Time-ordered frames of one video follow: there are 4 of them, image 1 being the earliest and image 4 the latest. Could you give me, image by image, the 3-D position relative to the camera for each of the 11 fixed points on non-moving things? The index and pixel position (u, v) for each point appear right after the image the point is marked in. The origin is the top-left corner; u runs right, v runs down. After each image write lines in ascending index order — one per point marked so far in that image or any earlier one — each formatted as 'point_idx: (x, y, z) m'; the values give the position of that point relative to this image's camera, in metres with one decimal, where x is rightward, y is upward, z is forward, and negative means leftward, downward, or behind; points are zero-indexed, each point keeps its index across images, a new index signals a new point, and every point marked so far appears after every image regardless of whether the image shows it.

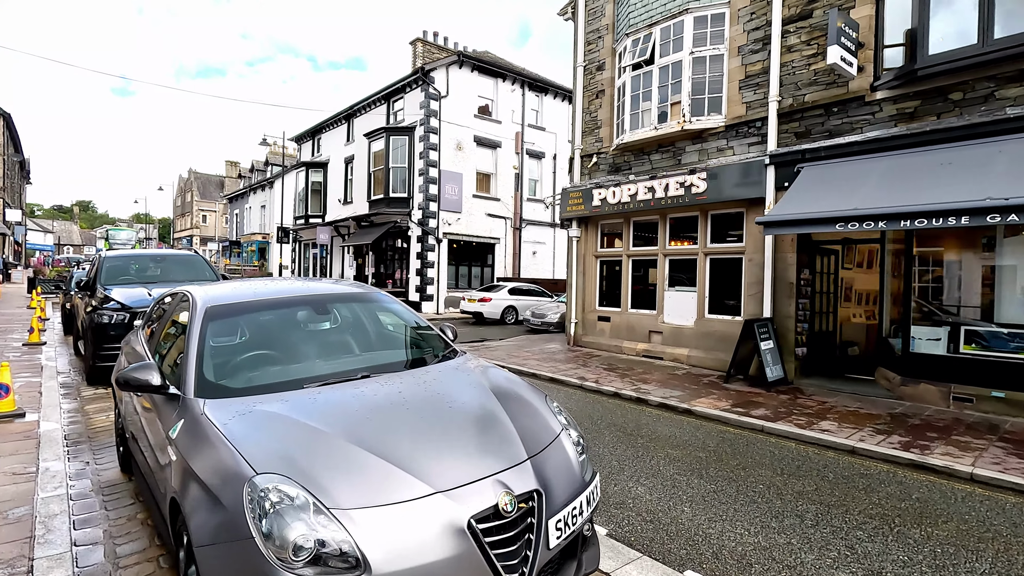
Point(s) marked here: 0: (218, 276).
0: (-4.7, +0.2, +8.6) m
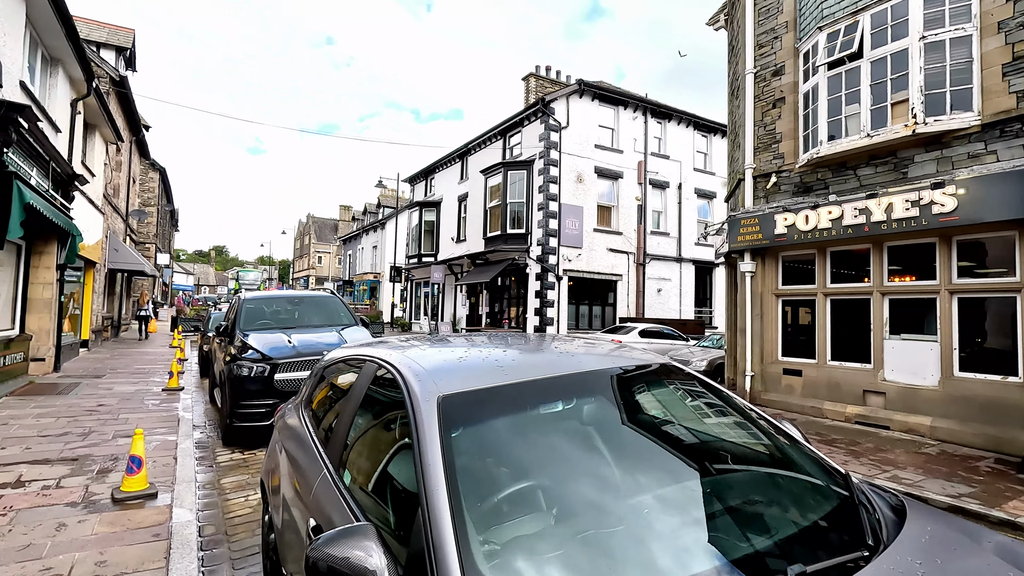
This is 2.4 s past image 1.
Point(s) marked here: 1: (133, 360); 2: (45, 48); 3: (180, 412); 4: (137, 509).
0: (-2.3, -0.5, +7.8) m
1: (-9.0, -1.7, +12.7) m
2: (-7.9, +4.1, +9.1) m
3: (-4.5, -1.7, +7.2) m
4: (-2.7, -1.6, +3.9) m
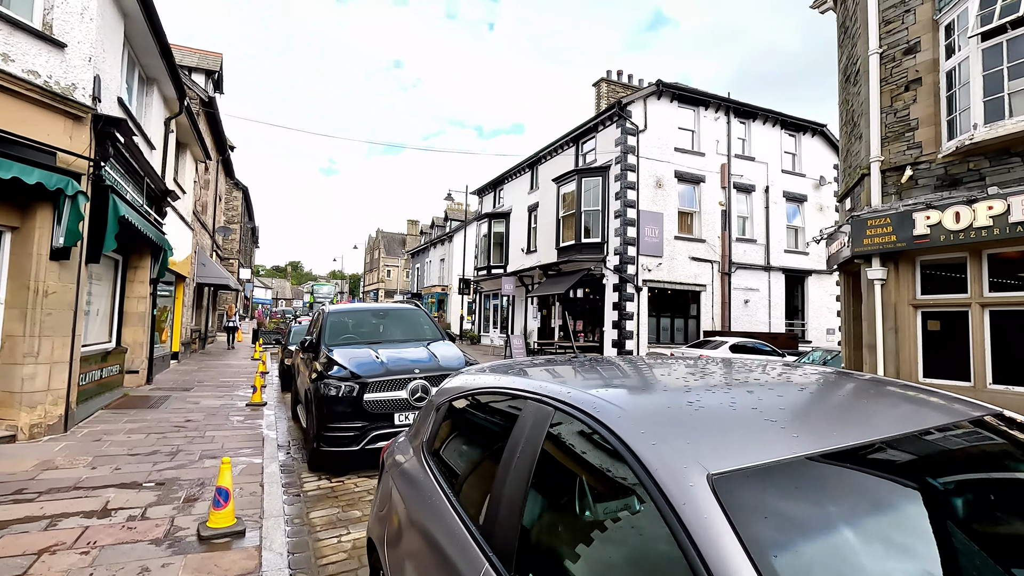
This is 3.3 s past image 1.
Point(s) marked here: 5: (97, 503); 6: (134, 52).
0: (-1.0, -0.6, +7.3) m
1: (-7.1, -2.0, +12.9) m
2: (-6.5, +3.8, +9.3) m
3: (-3.2, -1.8, +6.9) m
4: (-1.8, -1.7, +3.4) m
5: (-3.2, -1.7, +4.1) m
6: (-6.2, +3.9, +8.8) m
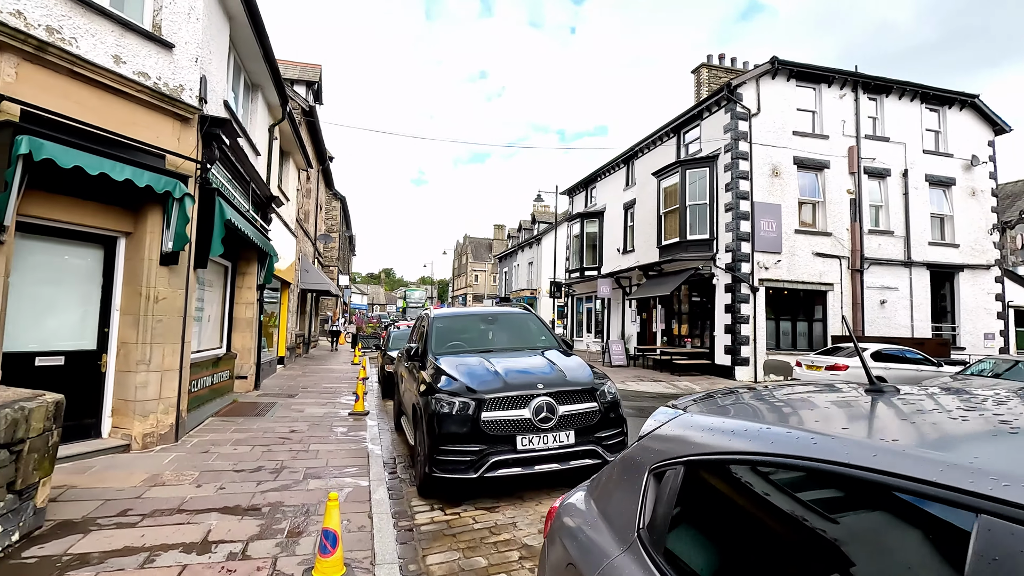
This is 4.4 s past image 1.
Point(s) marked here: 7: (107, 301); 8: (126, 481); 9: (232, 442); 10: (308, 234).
0: (+0.5, -0.6, +6.5) m
1: (-4.6, -2.2, +12.9) m
2: (-4.6, +3.7, +9.4) m
3: (-1.7, -1.9, +6.4) m
4: (-0.9, -1.7, +2.8) m
5: (-2.2, -1.7, +3.7) m
6: (-4.5, +3.8, +8.8) m
7: (-4.4, -0.1, +5.8) m
8: (-3.4, -1.7, +4.7) m
9: (-3.3, -1.8, +6.2) m
10: (-7.0, +1.8, +18.2) m
